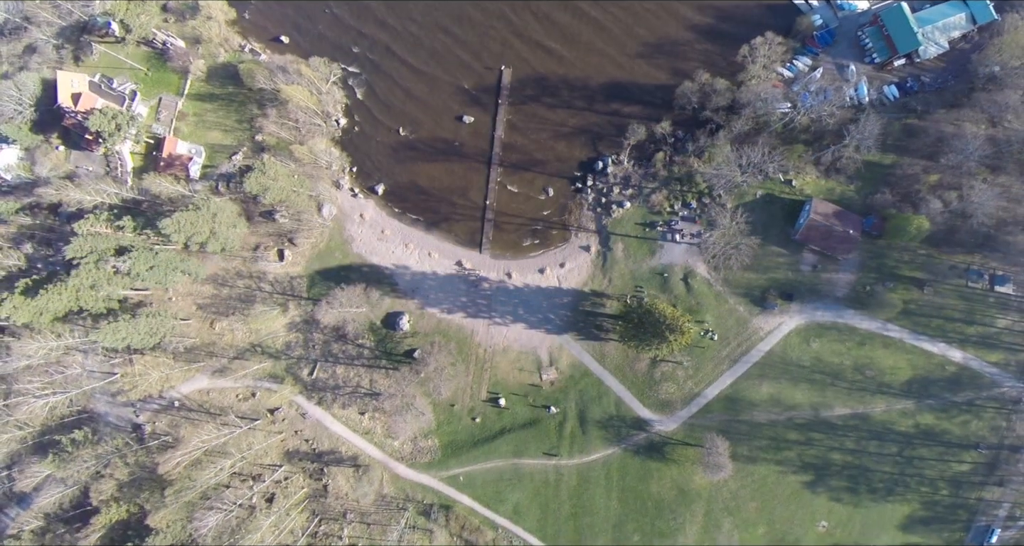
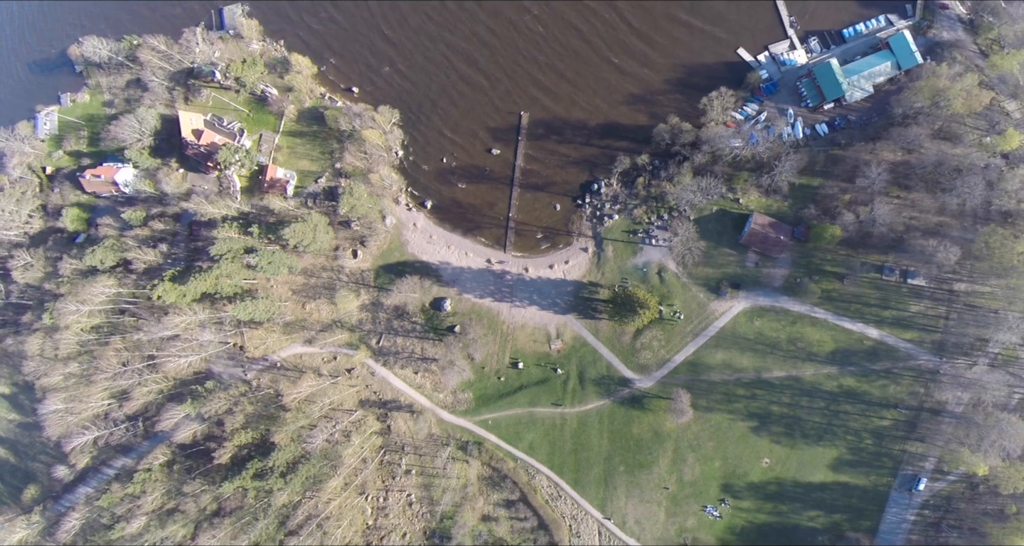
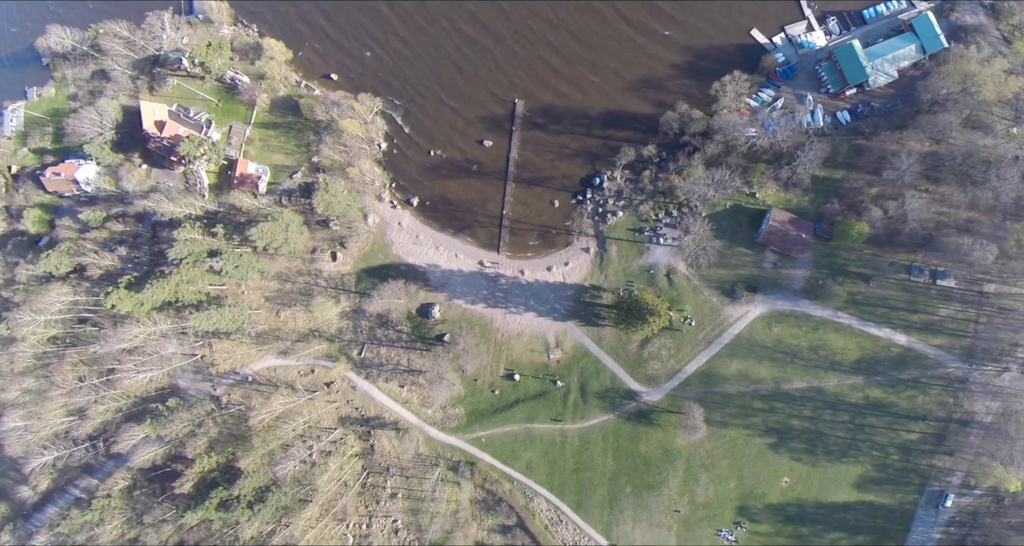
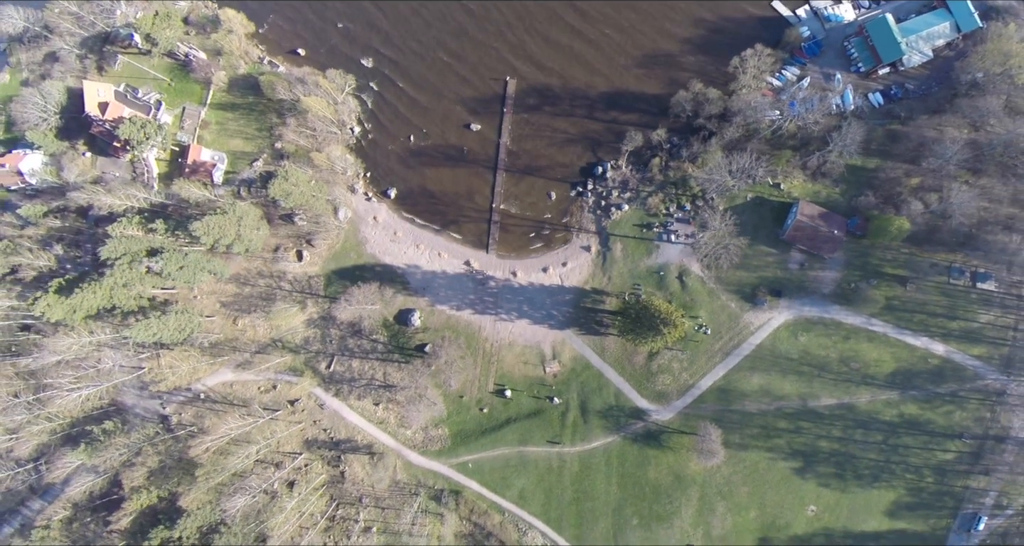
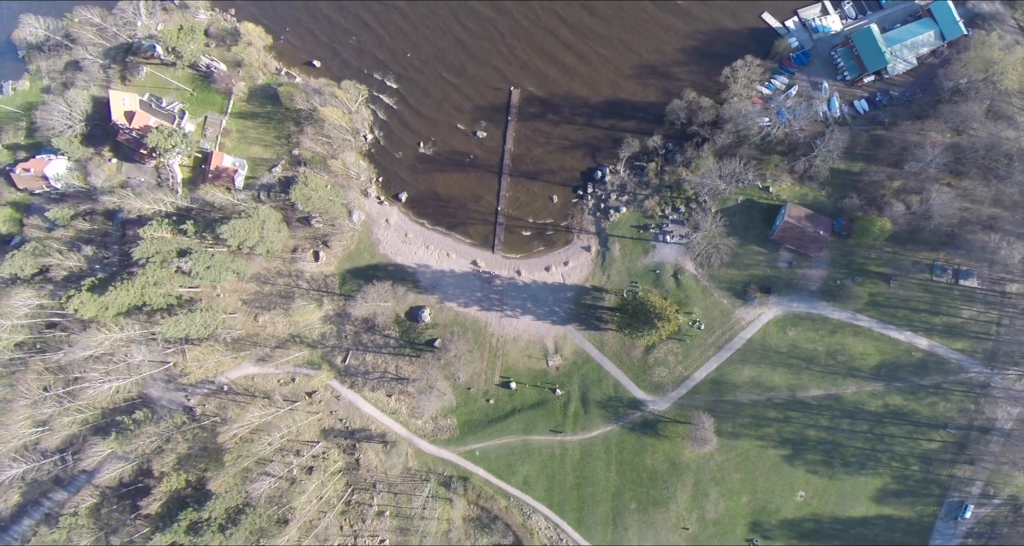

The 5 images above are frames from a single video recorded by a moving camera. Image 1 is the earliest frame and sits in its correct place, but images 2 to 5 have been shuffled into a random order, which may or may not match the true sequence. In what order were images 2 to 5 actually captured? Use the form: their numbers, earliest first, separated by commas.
4, 5, 3, 2
